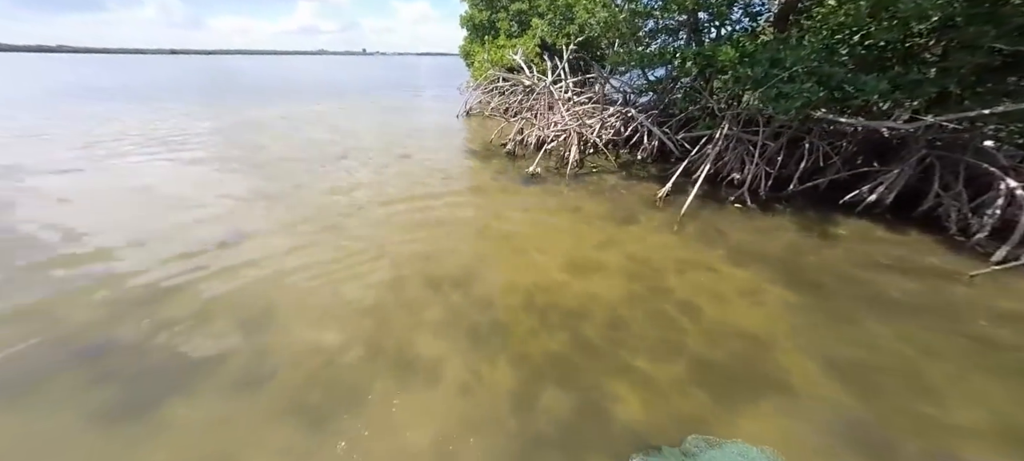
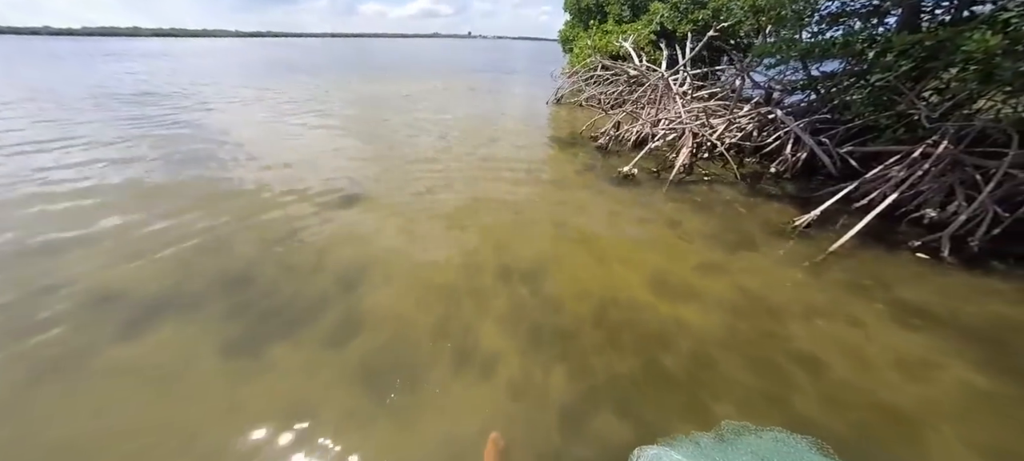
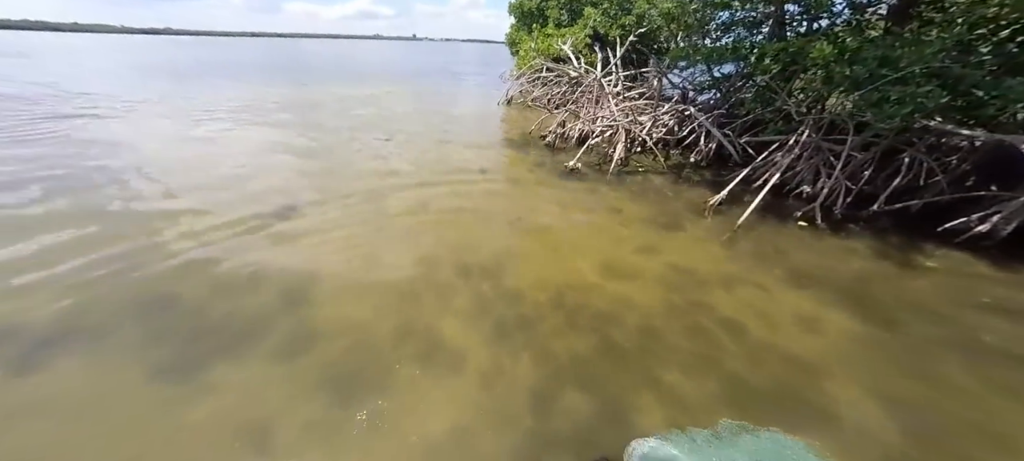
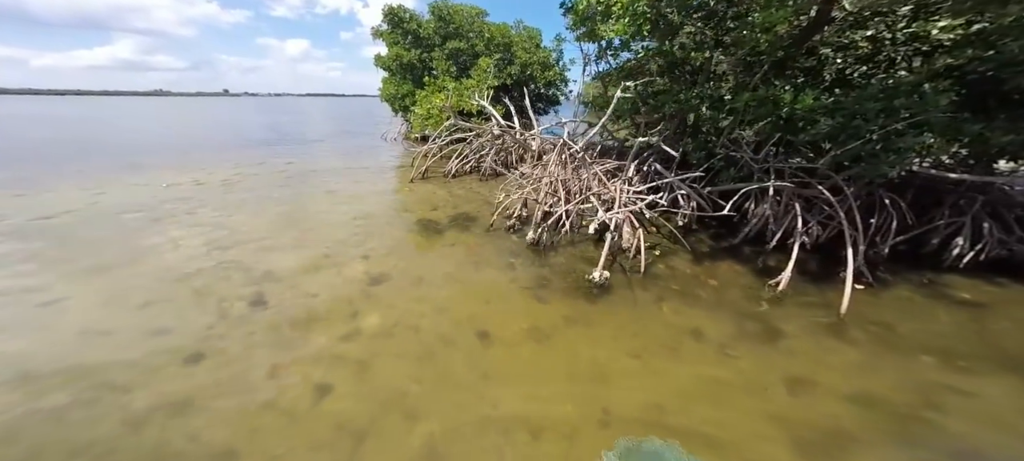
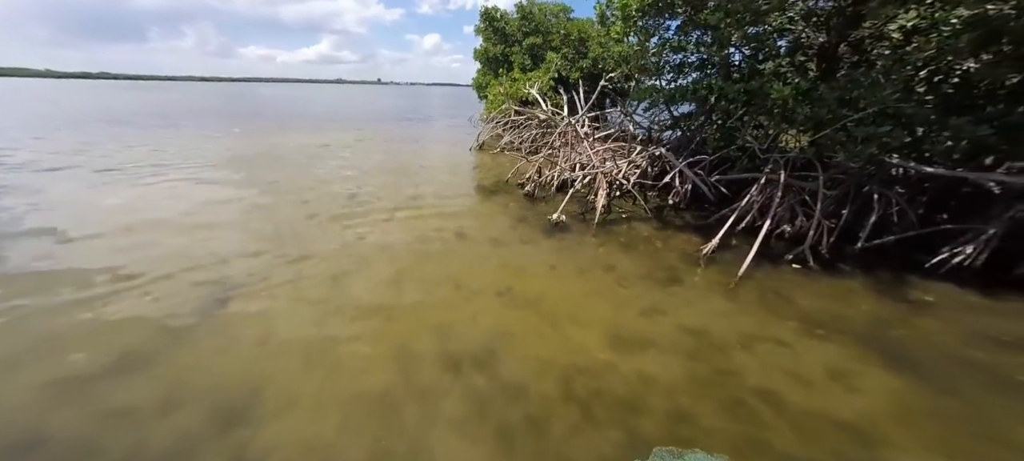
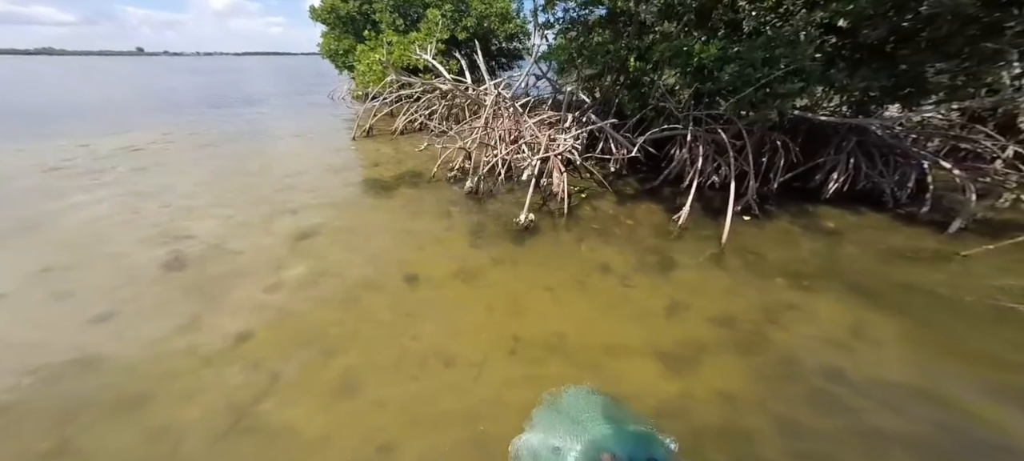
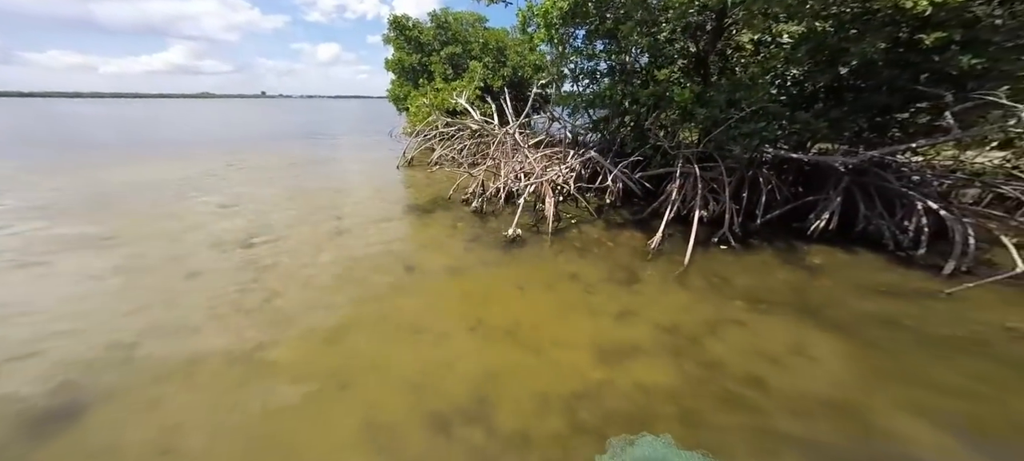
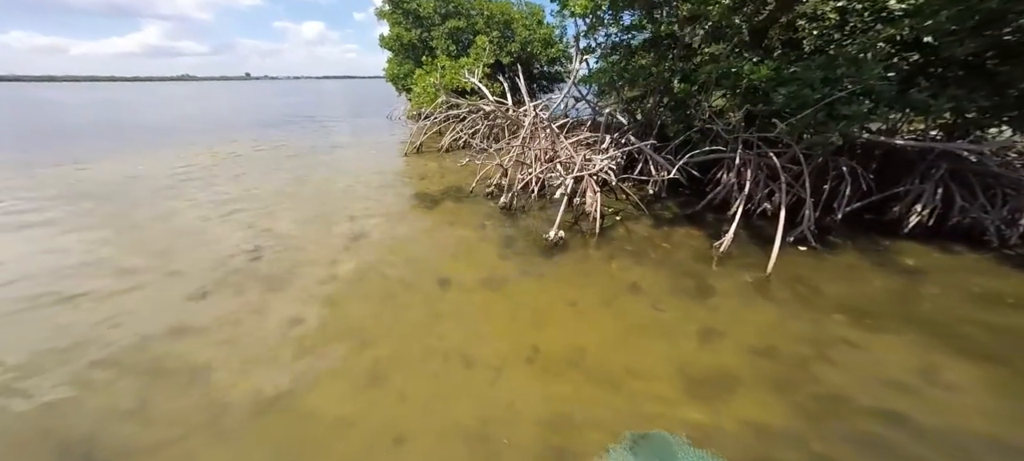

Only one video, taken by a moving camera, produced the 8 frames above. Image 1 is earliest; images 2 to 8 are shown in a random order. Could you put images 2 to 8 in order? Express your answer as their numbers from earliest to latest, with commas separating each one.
3, 2, 5, 7, 8, 6, 4
